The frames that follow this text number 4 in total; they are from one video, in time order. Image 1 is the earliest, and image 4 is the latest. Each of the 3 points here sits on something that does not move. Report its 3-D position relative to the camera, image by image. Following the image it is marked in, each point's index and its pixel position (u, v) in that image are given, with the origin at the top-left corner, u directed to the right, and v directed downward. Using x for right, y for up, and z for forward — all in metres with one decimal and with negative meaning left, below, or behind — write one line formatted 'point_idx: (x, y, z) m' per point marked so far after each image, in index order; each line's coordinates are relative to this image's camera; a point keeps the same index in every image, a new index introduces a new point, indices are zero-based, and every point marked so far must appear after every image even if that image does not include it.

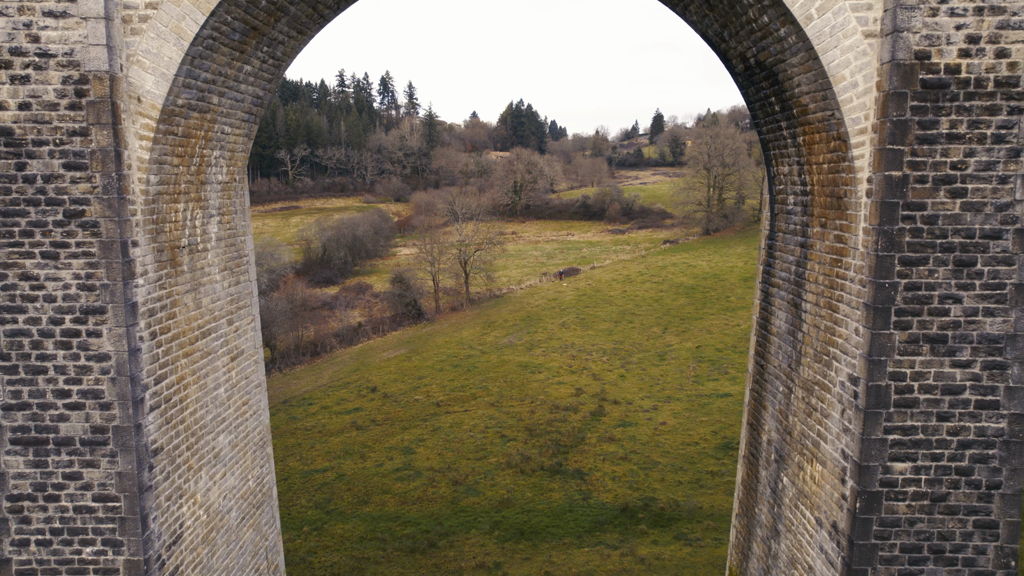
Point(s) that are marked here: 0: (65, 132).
0: (-3.3, +1.1, +3.9) m
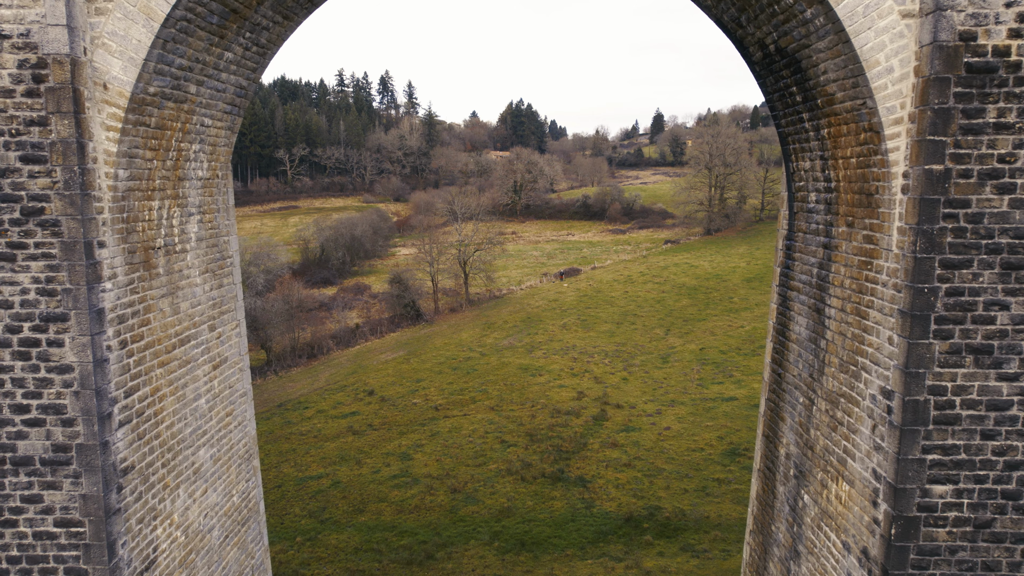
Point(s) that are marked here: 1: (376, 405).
0: (-3.3, +1.1, +3.5) m
1: (-4.1, -3.5, +15.8) m
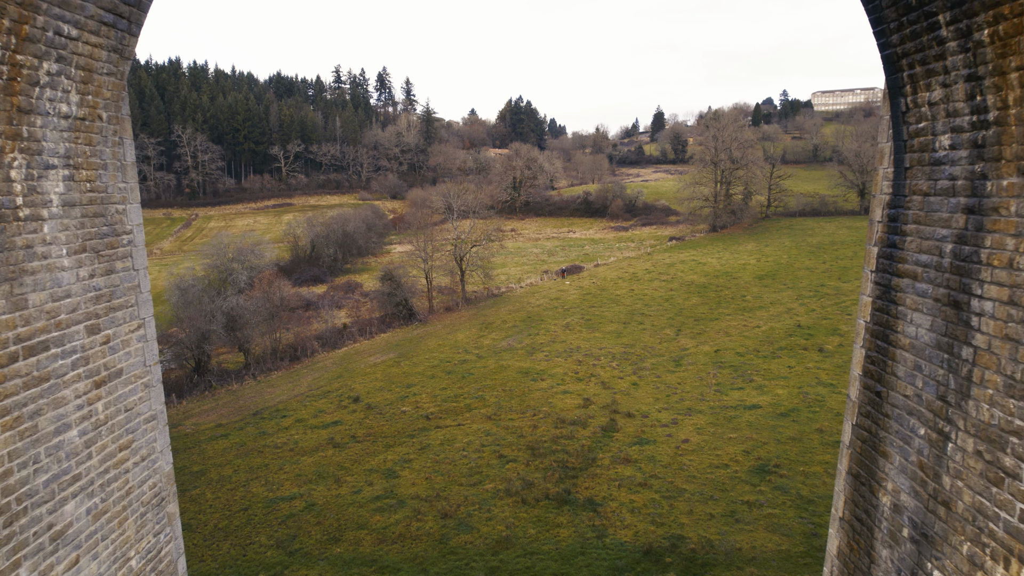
0: (-3.3, +1.2, +2.1) m
1: (-4.1, -3.4, +14.3) m
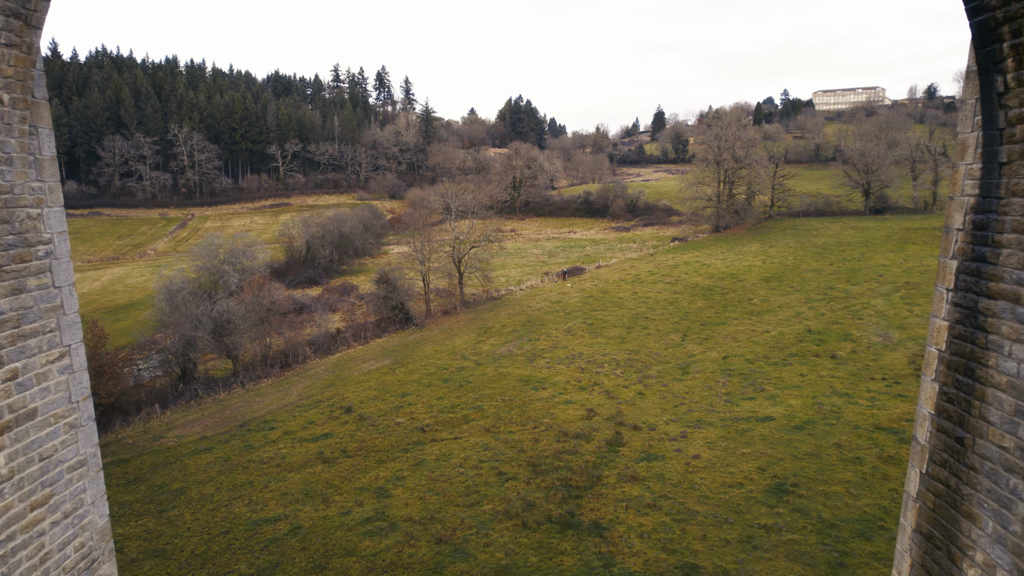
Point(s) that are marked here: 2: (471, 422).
0: (-3.3, +1.1, +1.3) m
1: (-4.1, -3.5, +13.6) m
2: (-1.1, -3.4, +13.5) m
